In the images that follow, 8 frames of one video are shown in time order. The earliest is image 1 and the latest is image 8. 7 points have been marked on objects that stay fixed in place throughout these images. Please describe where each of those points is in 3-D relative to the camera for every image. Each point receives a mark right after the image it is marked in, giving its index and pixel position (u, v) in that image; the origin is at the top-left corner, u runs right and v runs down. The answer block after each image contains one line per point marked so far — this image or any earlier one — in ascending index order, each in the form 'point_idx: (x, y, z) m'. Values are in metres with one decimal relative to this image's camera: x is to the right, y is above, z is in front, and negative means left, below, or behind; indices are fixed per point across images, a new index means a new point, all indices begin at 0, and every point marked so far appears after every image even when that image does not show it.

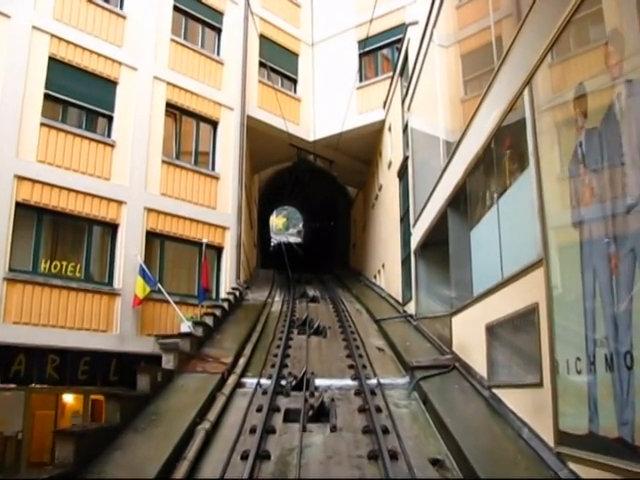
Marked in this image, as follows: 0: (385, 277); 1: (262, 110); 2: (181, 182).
0: (+1.6, -0.9, +14.9) m
1: (-1.4, +3.2, +15.9) m
2: (-3.0, +1.2, +13.7) m
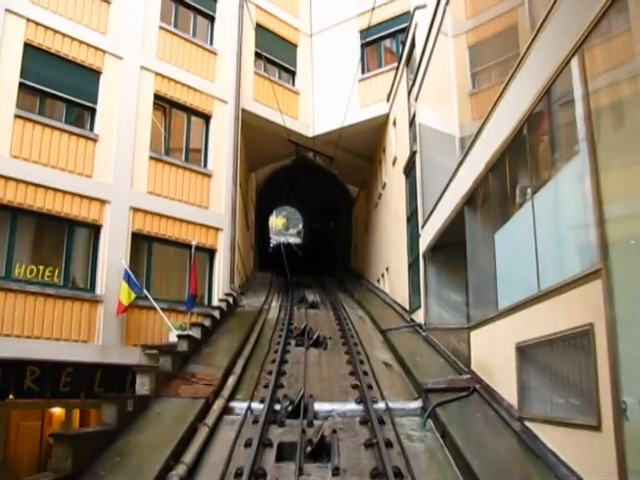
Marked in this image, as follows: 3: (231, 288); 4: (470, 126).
0: (+1.6, -0.9, +14.0) m
1: (-1.5, +3.2, +14.9) m
2: (-3.0, +1.2, +12.7) m
3: (-1.9, -1.0, +13.5) m
4: (+2.0, +1.5, +8.7) m
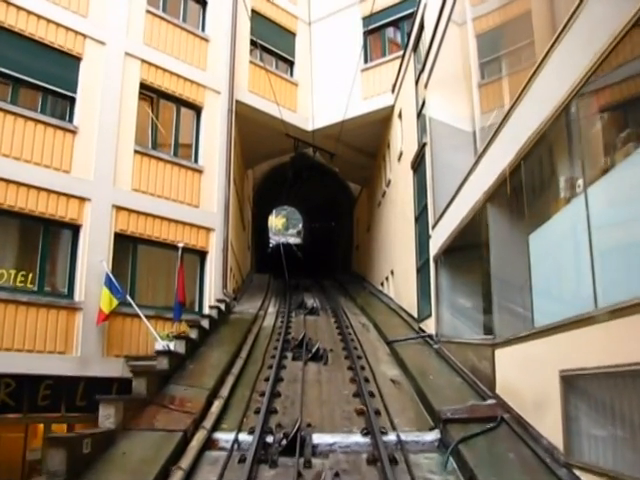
0: (+1.6, -0.9, +13.0) m
1: (-1.5, +3.2, +13.9) m
2: (-3.0, +1.2, +11.7) m
3: (-1.9, -1.1, +12.6) m
4: (+2.0, +1.5, +7.7) m
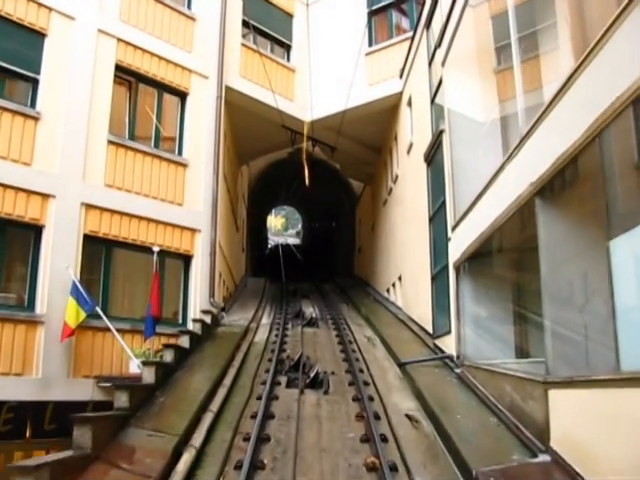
0: (+1.6, -1.0, +11.6) m
1: (-1.5, +3.1, +12.5) m
2: (-3.0, +1.1, +10.3) m
3: (-1.9, -1.1, +11.2) m
4: (+2.0, +1.5, +6.3) m
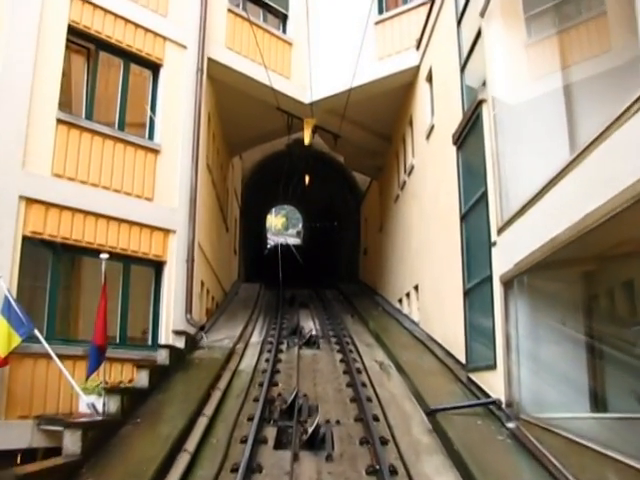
0: (+1.6, -1.0, +9.6) m
1: (-1.4, +3.1, +10.6) m
2: (-3.0, +1.1, +8.4) m
3: (-1.9, -1.1, +9.2) m
4: (+2.0, +1.4, +4.3) m
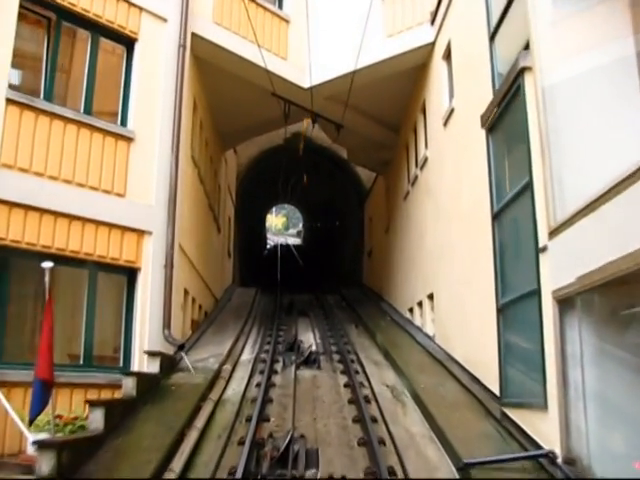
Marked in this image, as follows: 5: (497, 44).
0: (+1.6, -1.1, +8.3) m
1: (-1.4, +3.1, +9.3) m
2: (-3.0, +1.1, +7.1) m
3: (-1.9, -1.2, +7.9) m
4: (+2.0, +1.4, +3.0) m
5: (+1.7, +1.9, +6.4) m
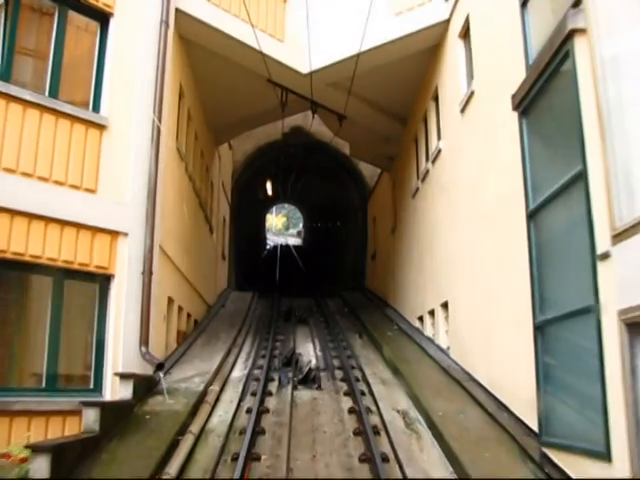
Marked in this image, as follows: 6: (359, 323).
0: (+1.6, -1.1, +7.3) m
1: (-1.4, +3.0, +8.3) m
2: (-3.0, +1.0, +6.1) m
3: (-1.9, -1.2, +6.9) m
4: (+2.0, +1.4, +2.0) m
5: (+1.7, +1.9, +5.4) m
6: (+0.7, -1.5, +11.5) m
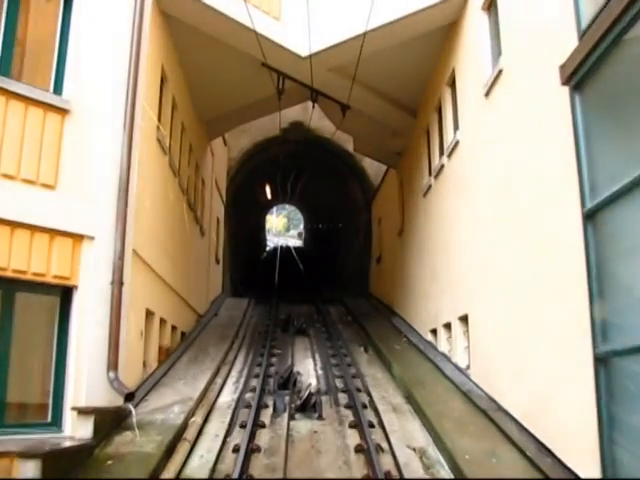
0: (+1.6, -1.1, +6.3) m
1: (-1.4, +3.0, +7.3) m
2: (-3.0, +1.0, +5.1) m
3: (-1.9, -1.2, +5.9) m
4: (+2.0, +1.3, +1.0) m
5: (+1.8, +1.9, +4.4) m
6: (+0.7, -1.5, +10.5) m
